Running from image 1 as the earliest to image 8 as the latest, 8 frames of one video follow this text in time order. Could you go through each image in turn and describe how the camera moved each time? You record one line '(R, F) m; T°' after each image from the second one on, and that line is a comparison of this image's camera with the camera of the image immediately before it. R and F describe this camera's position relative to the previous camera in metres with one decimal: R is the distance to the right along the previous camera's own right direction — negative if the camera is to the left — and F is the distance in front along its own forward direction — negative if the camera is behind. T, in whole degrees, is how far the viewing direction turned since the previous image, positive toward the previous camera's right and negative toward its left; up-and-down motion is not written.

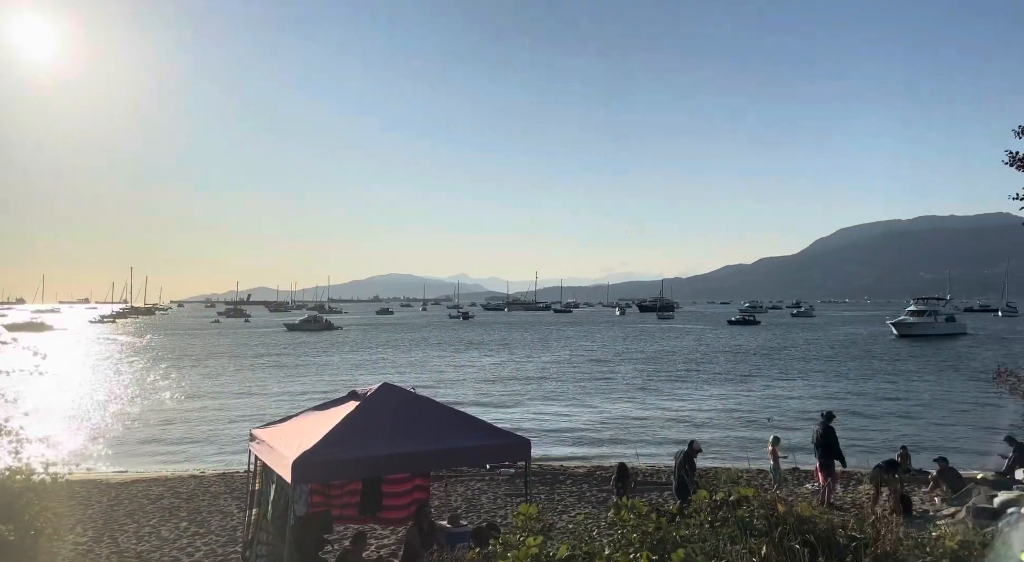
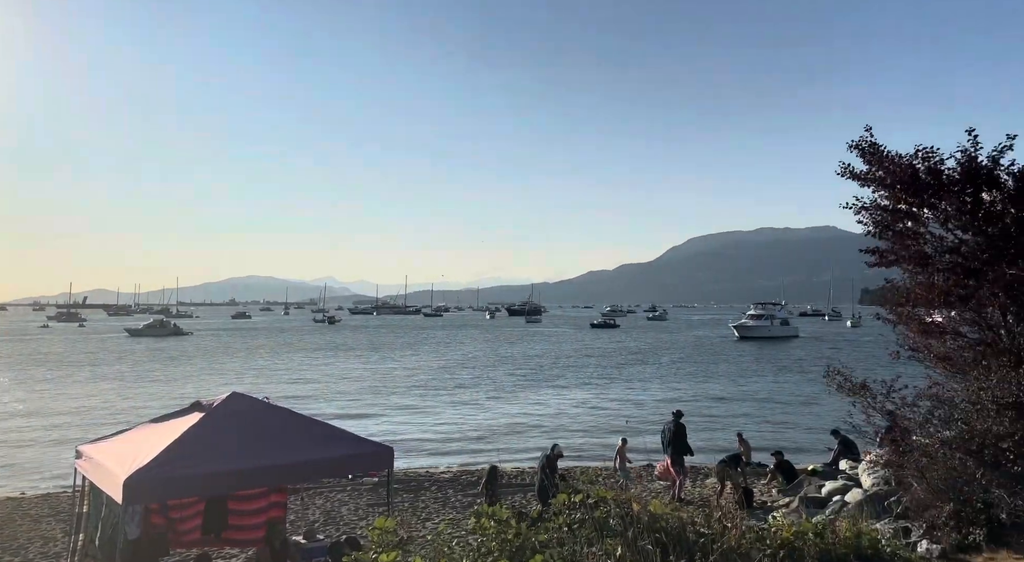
(+0.2, 0.0) m; +8°
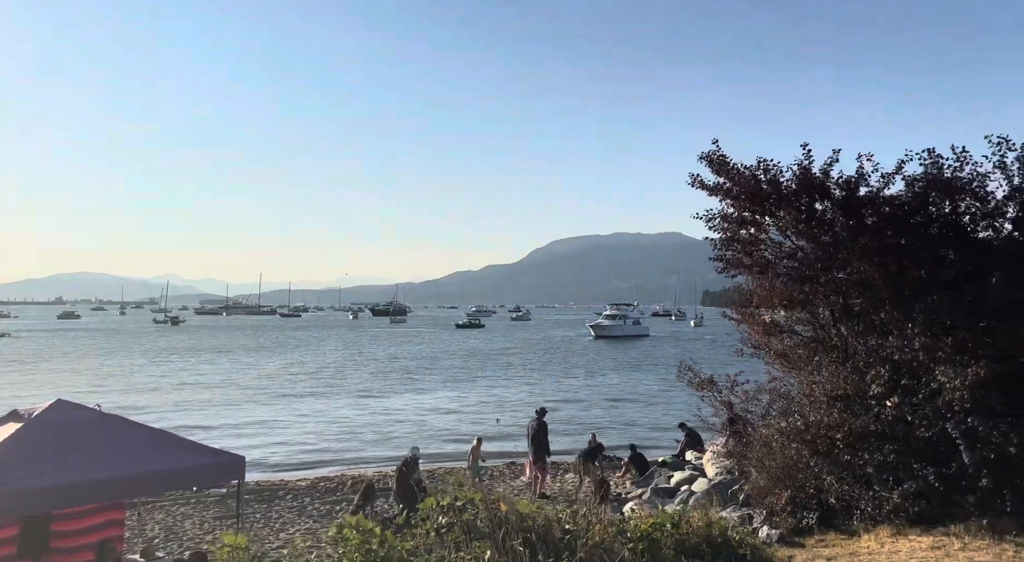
(-0.2, +0.1) m; +10°
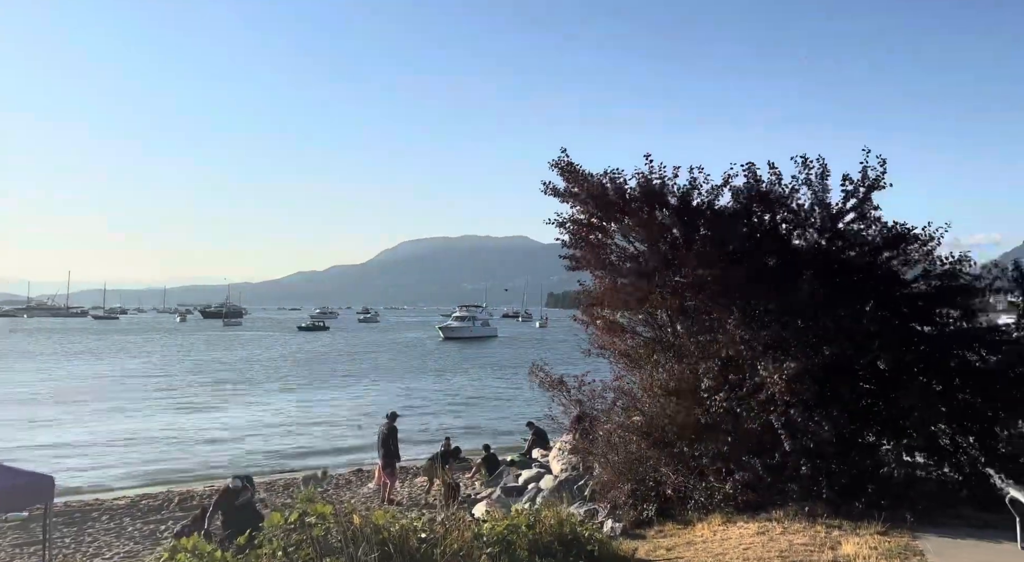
(-0.7, +0.4) m; +13°
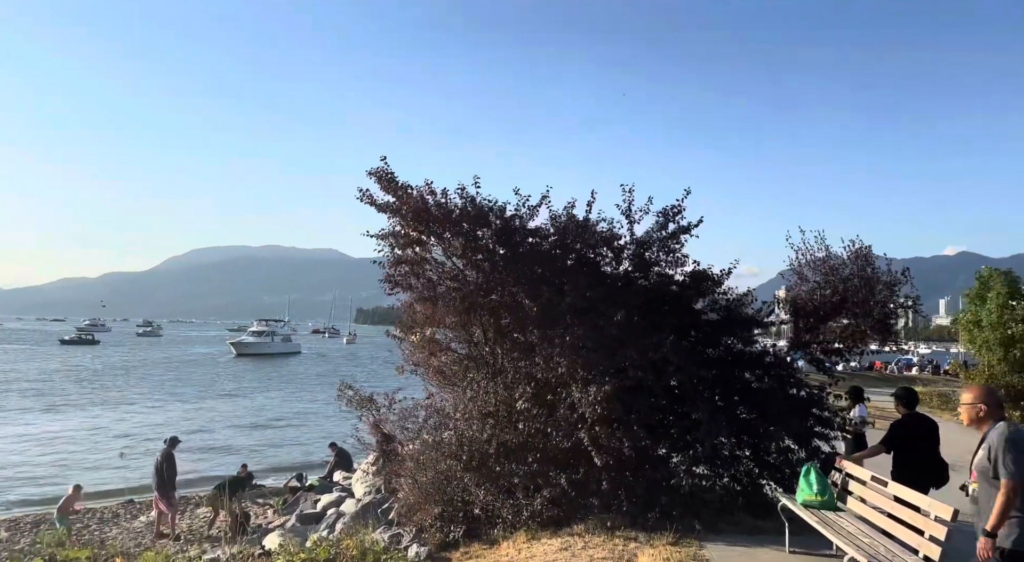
(-0.4, +0.8) m; +14°
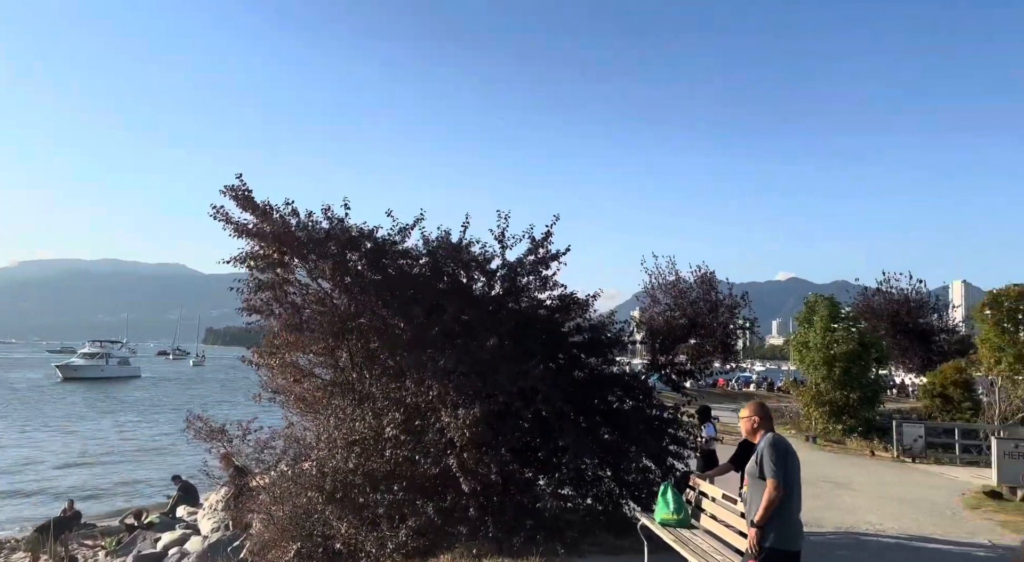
(-0.1, +0.6) m; +9°
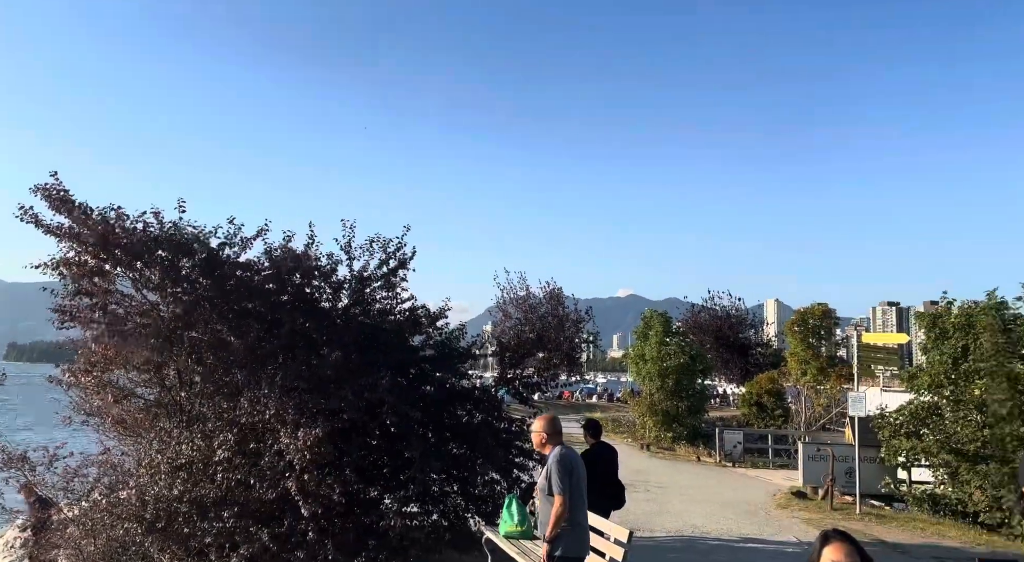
(+0.1, +0.6) m; +10°
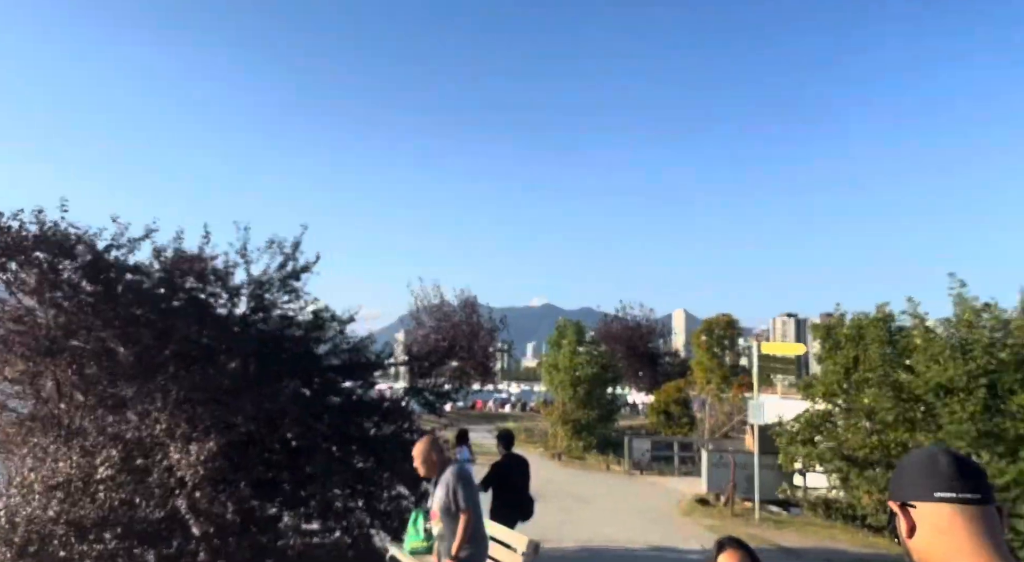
(+0.1, +0.5) m; +6°
